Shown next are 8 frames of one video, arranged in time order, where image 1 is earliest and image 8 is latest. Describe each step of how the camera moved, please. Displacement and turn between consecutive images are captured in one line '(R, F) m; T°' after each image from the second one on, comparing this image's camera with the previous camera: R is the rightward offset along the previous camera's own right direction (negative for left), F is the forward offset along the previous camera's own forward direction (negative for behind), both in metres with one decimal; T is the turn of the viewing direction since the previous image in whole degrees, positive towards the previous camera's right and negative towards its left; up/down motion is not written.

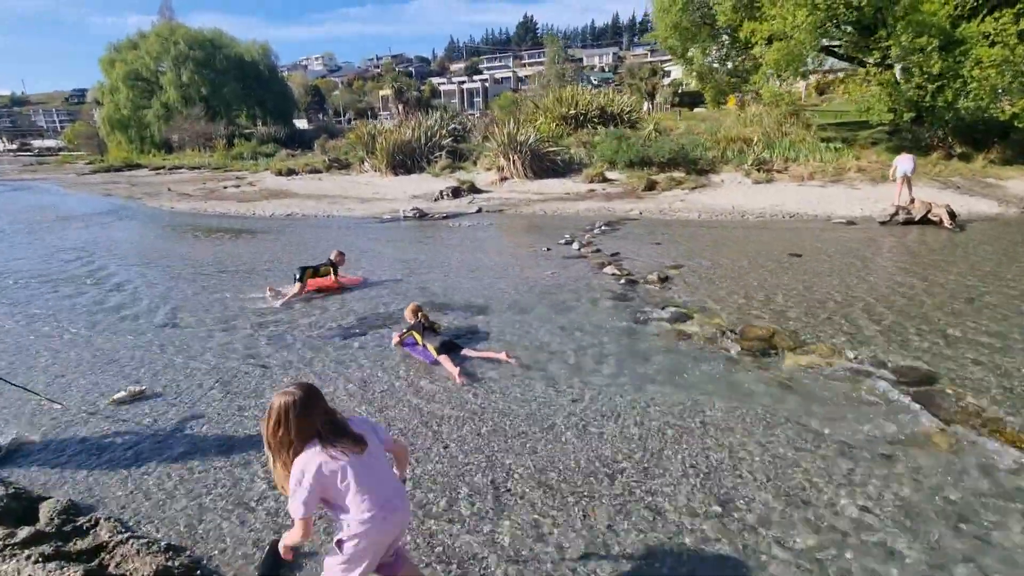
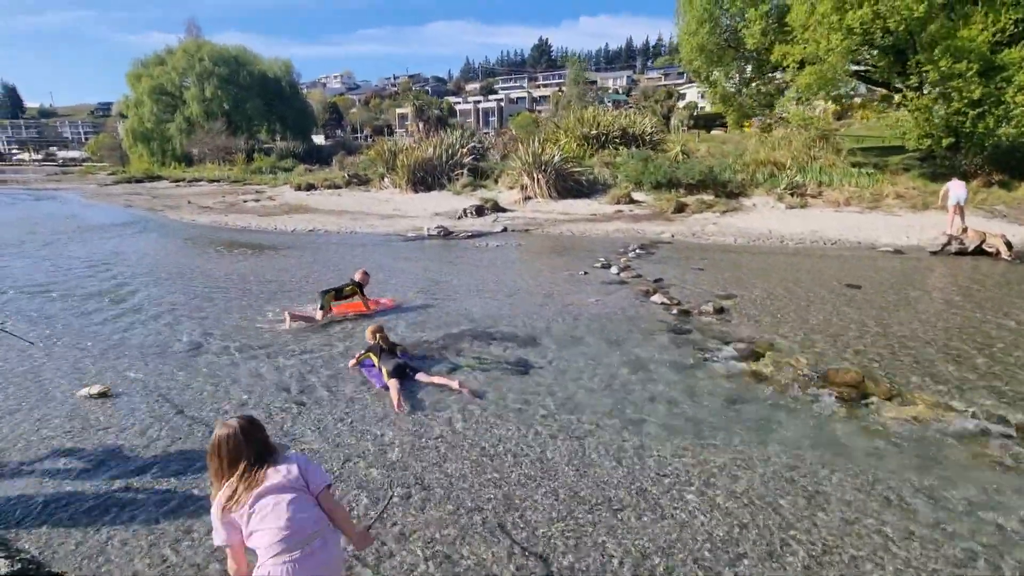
(-0.7, +0.7) m; -1°
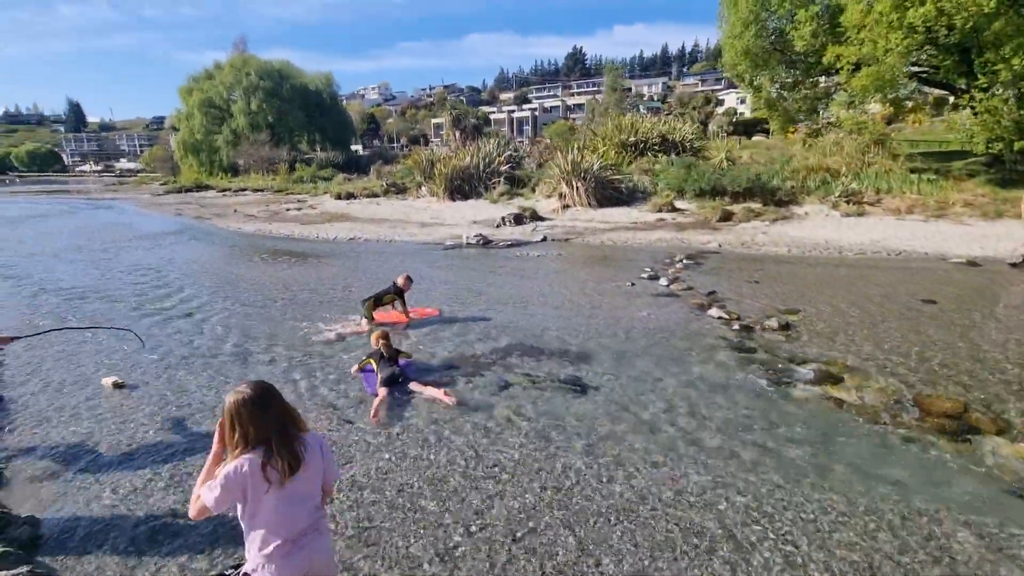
(-0.4, +0.4) m; -4°
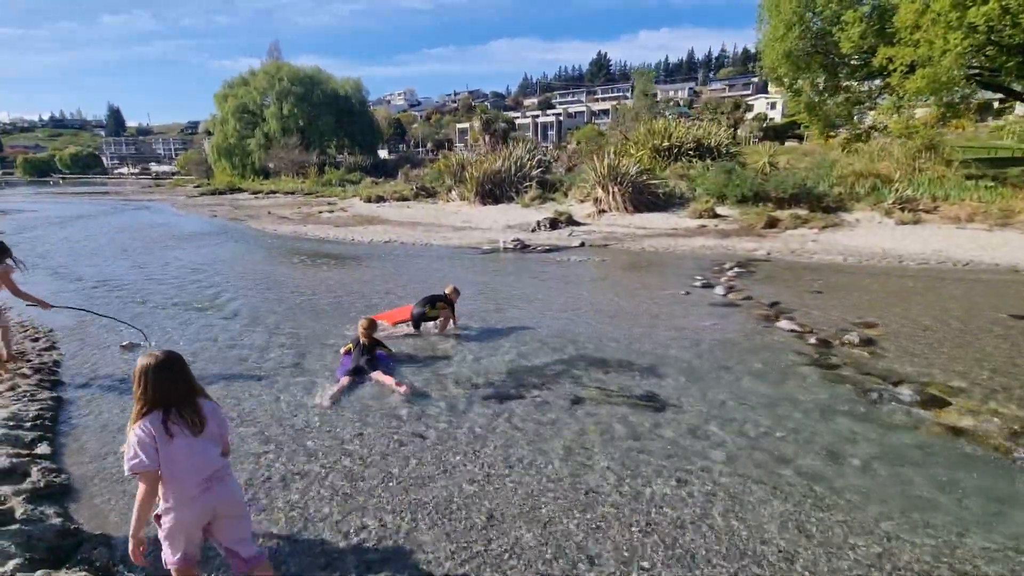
(-0.8, +0.4) m; -2°
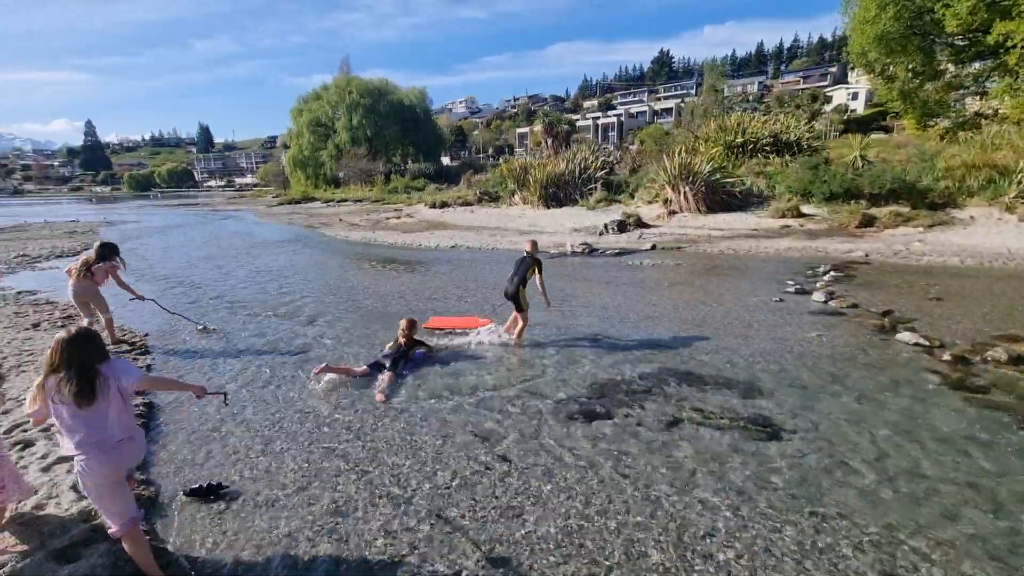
(-0.4, +0.5) m; -7°
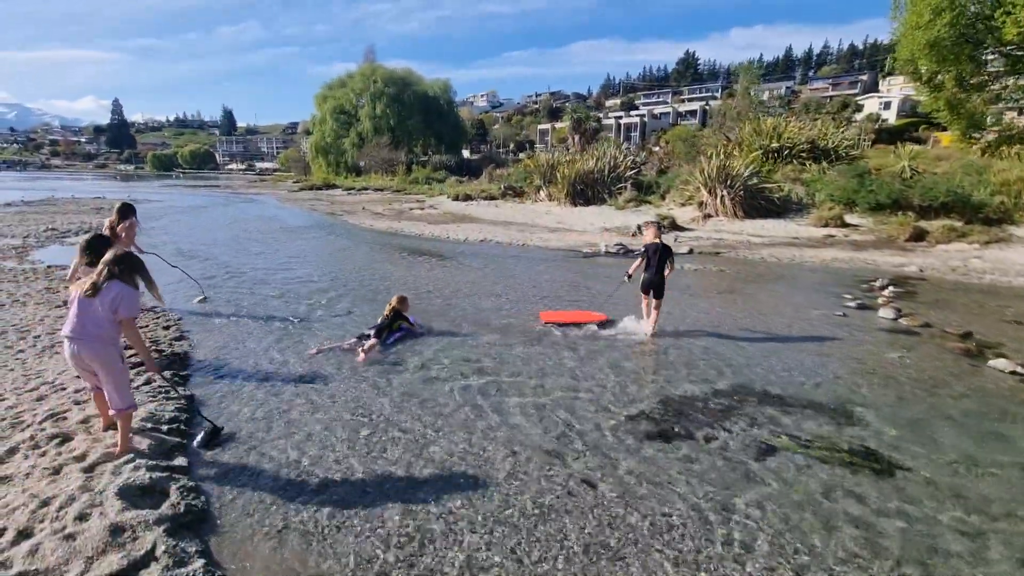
(-0.8, +0.6) m; -1°
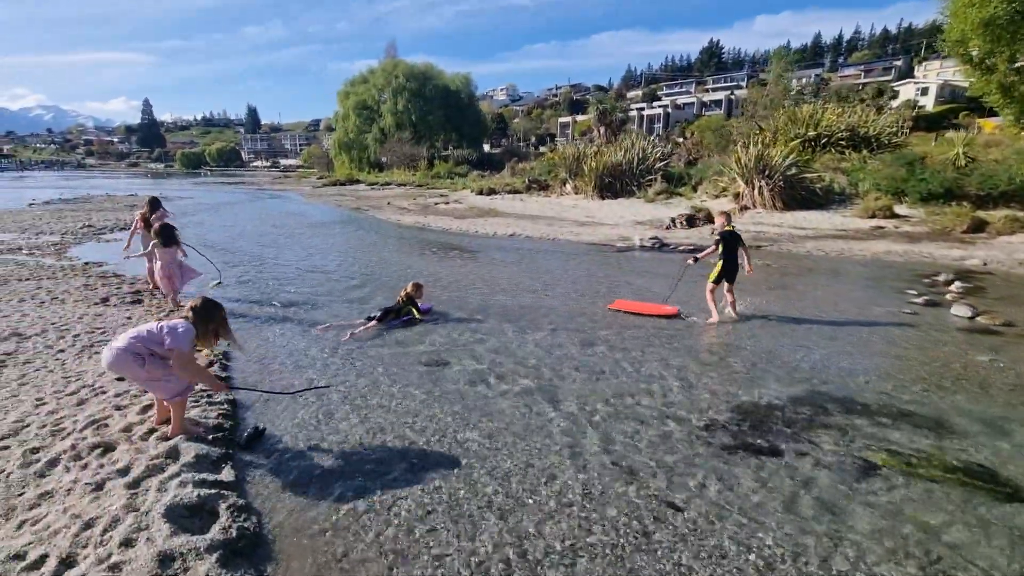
(-0.5, +0.5) m; -2°
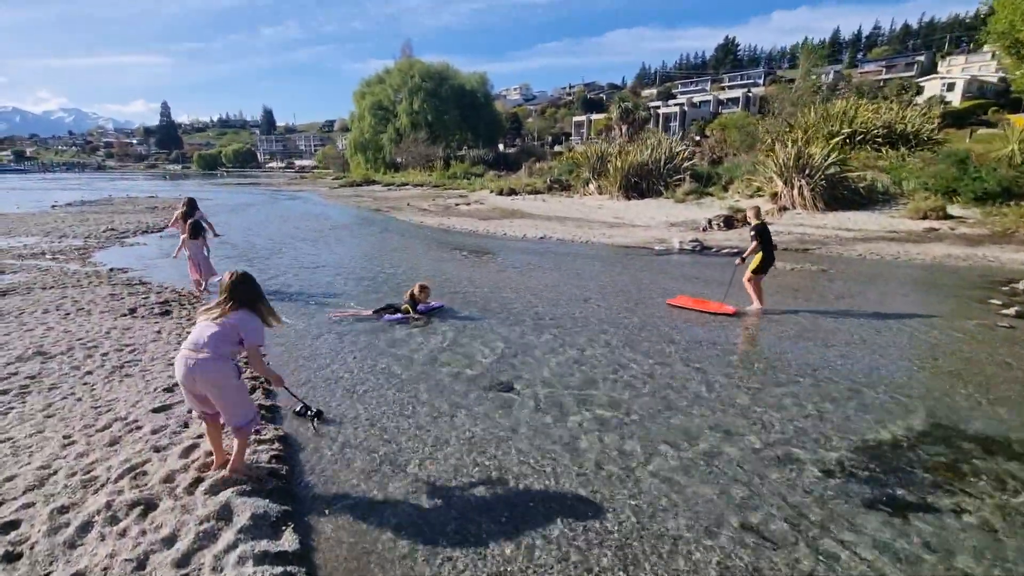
(-0.8, +0.8) m; -1°
